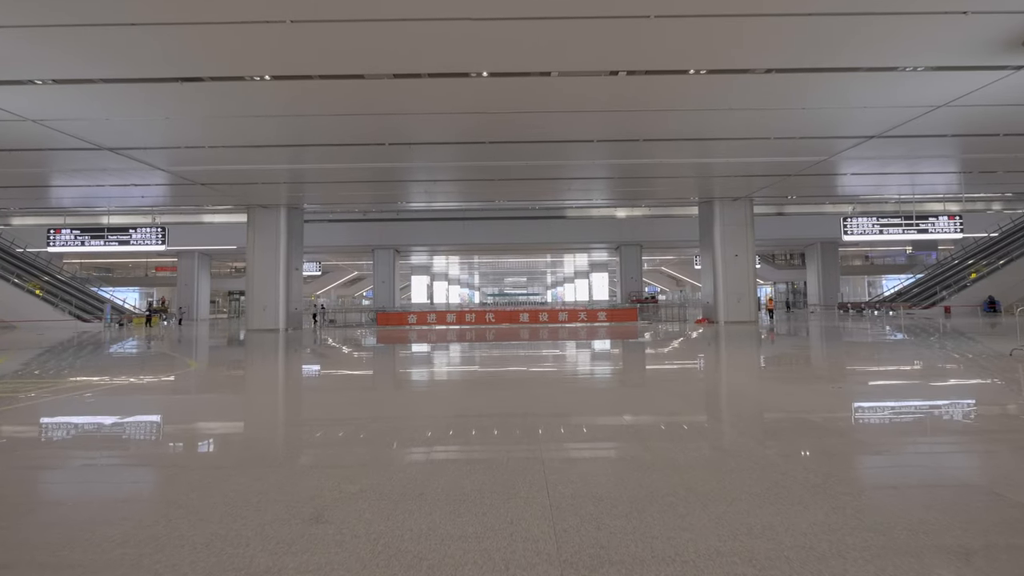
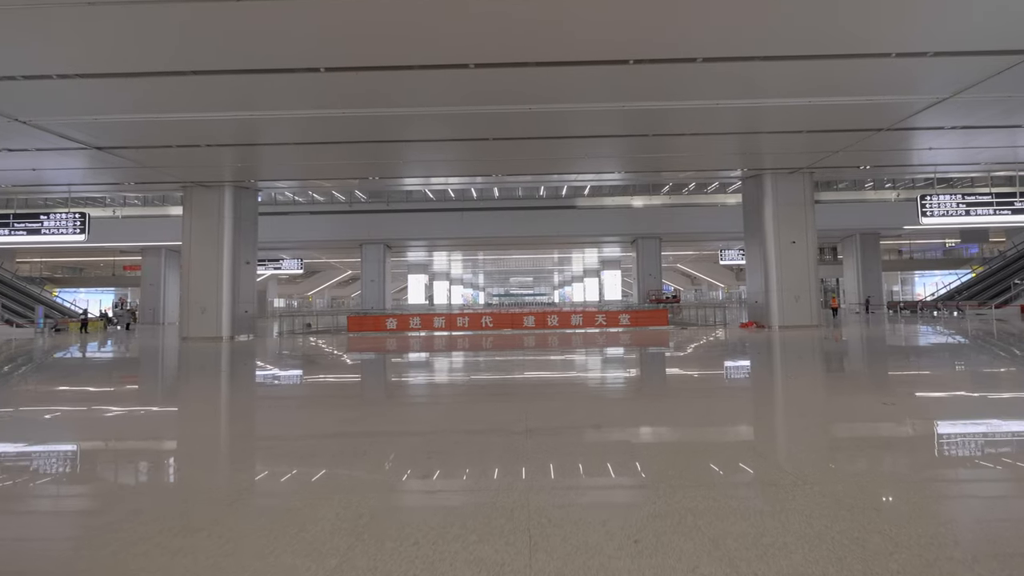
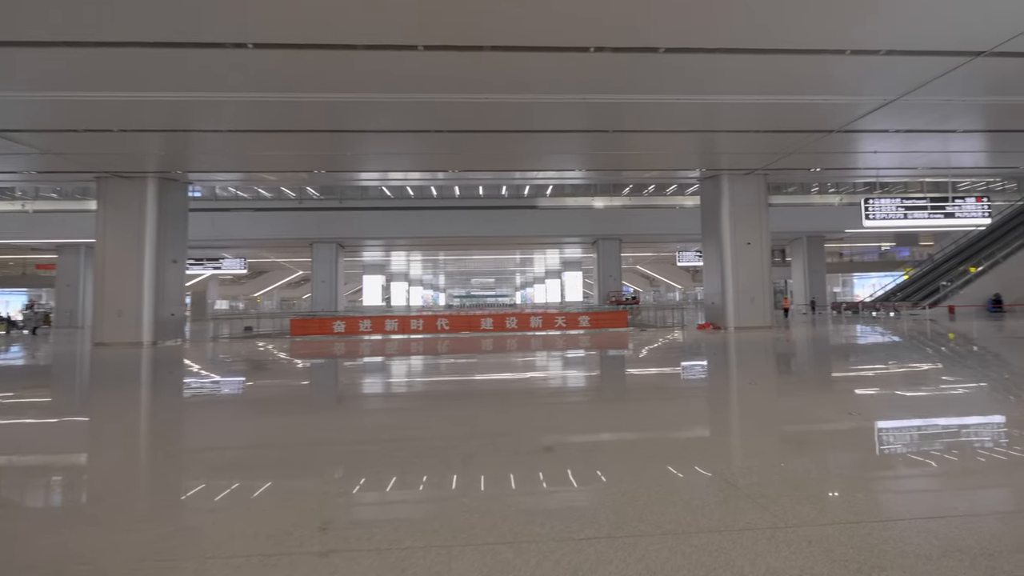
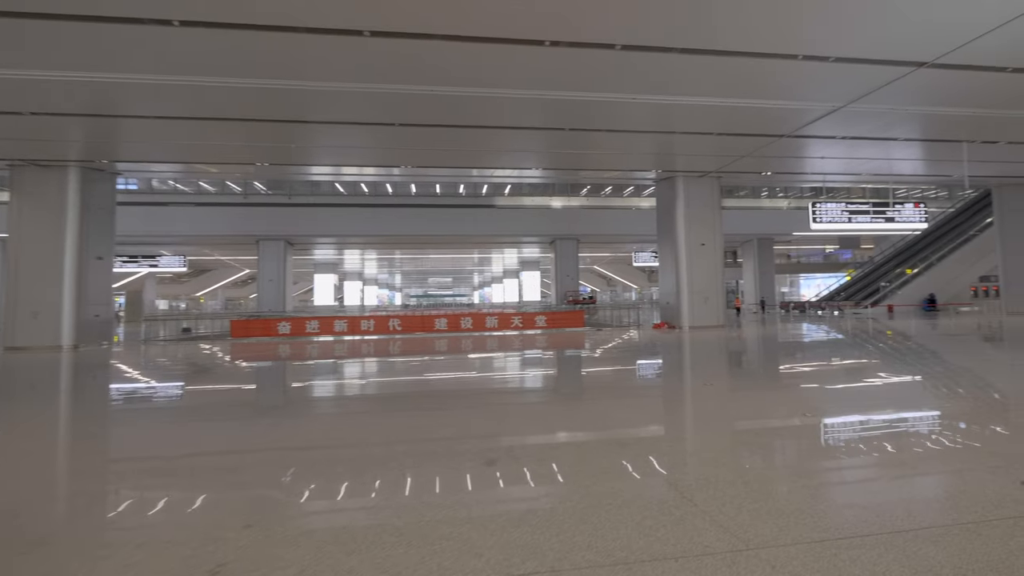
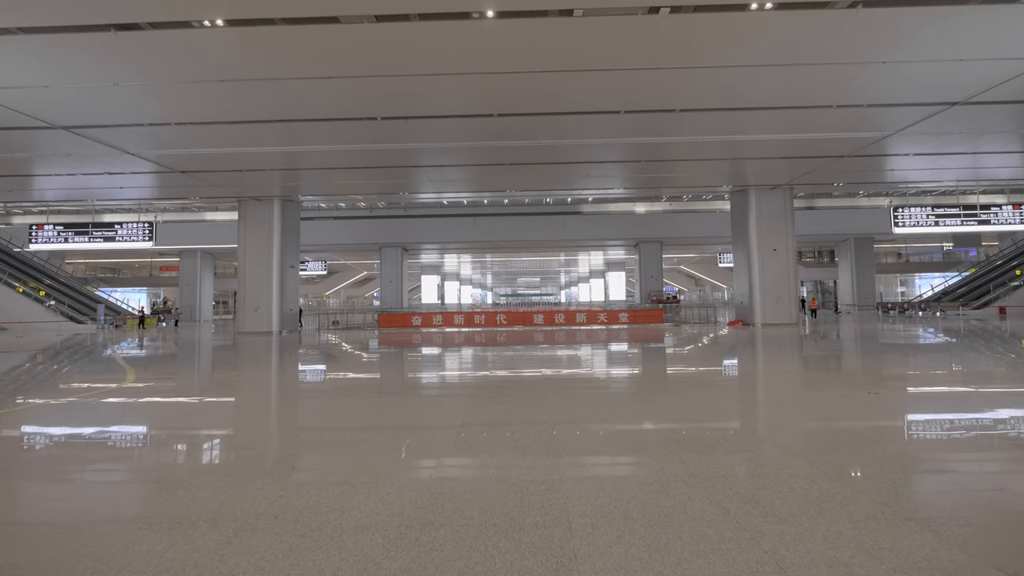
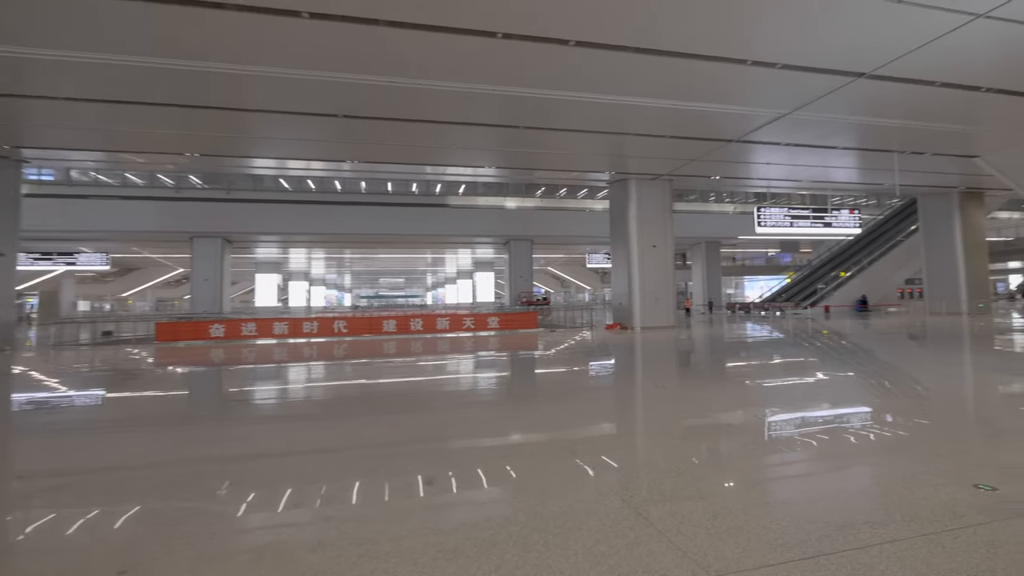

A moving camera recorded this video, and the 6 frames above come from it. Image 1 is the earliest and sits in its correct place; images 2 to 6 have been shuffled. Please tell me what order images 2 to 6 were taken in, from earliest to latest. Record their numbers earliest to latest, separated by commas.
5, 2, 3, 4, 6
